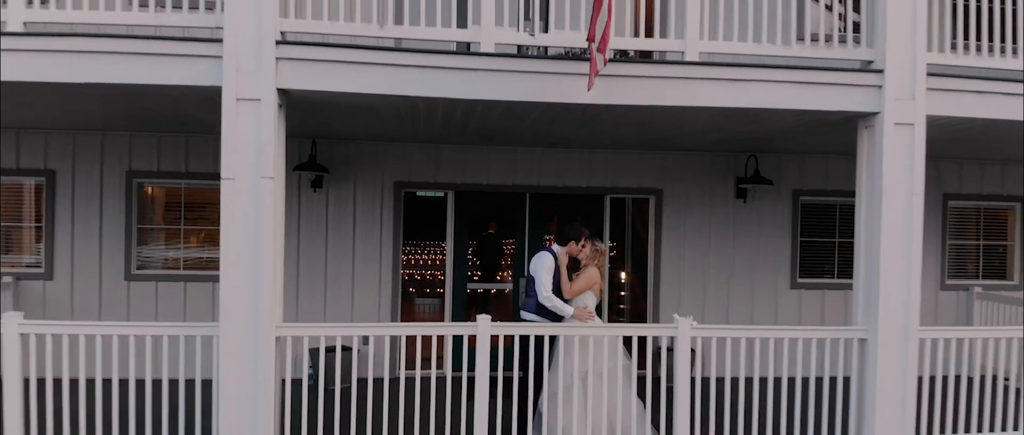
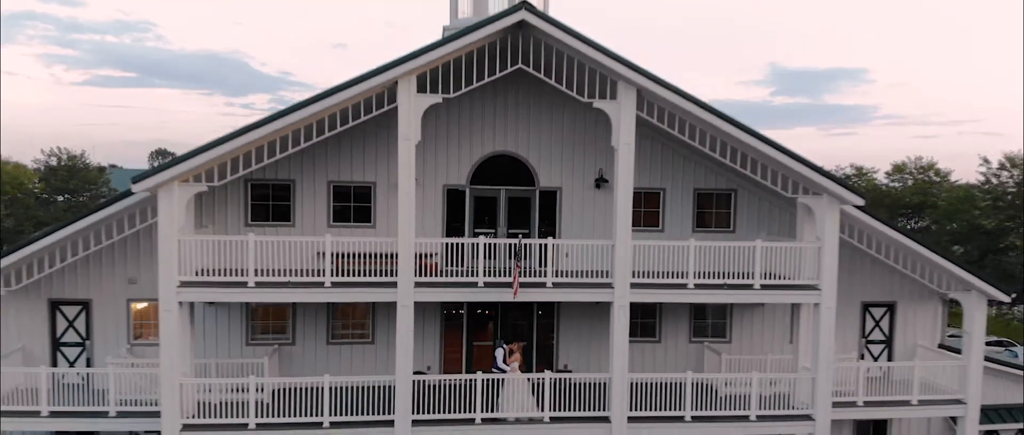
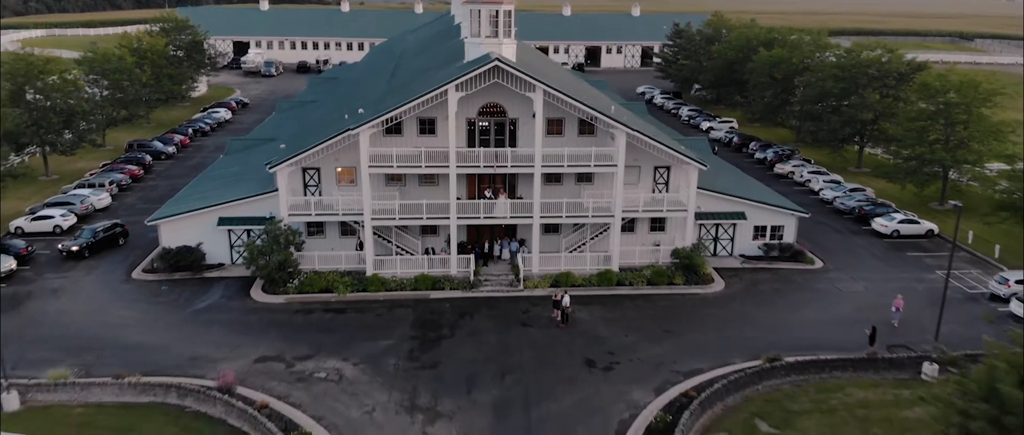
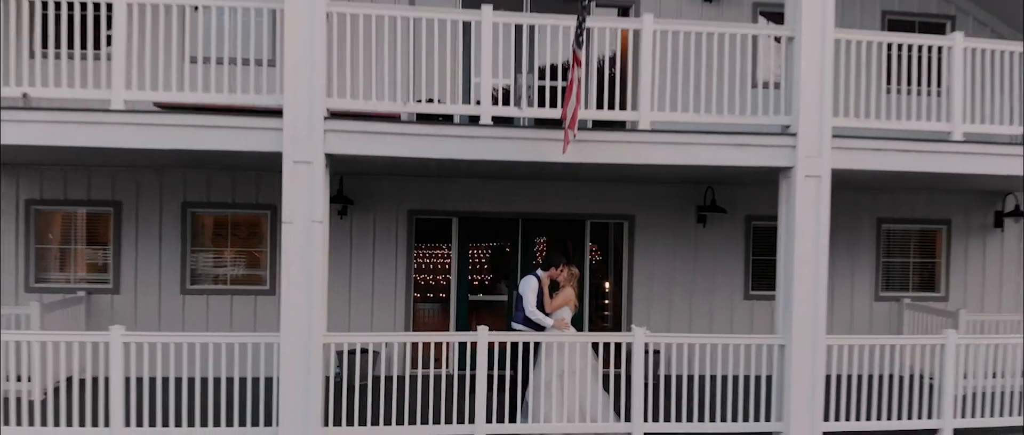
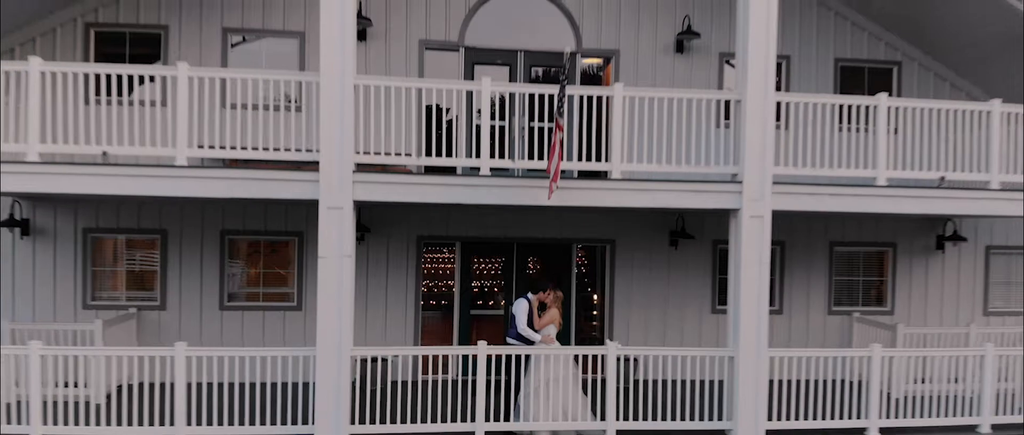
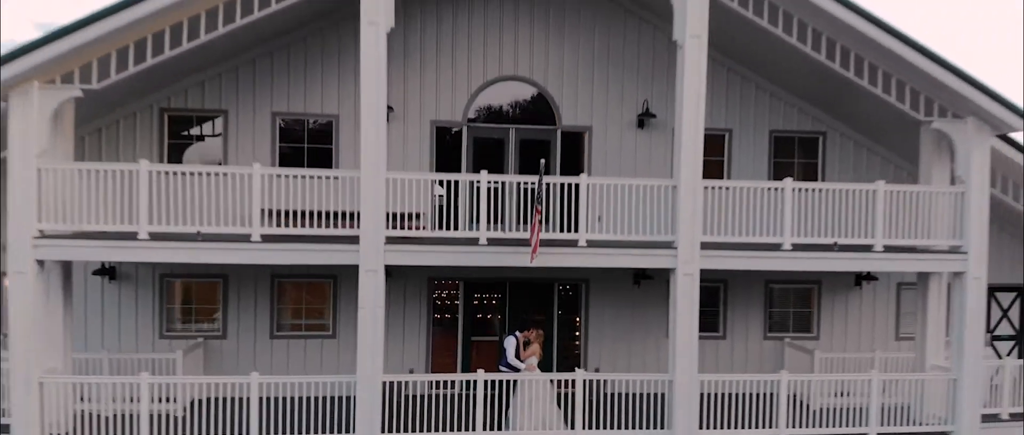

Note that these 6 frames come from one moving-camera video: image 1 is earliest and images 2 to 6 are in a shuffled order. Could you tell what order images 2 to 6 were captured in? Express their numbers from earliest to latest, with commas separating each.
4, 5, 6, 2, 3
